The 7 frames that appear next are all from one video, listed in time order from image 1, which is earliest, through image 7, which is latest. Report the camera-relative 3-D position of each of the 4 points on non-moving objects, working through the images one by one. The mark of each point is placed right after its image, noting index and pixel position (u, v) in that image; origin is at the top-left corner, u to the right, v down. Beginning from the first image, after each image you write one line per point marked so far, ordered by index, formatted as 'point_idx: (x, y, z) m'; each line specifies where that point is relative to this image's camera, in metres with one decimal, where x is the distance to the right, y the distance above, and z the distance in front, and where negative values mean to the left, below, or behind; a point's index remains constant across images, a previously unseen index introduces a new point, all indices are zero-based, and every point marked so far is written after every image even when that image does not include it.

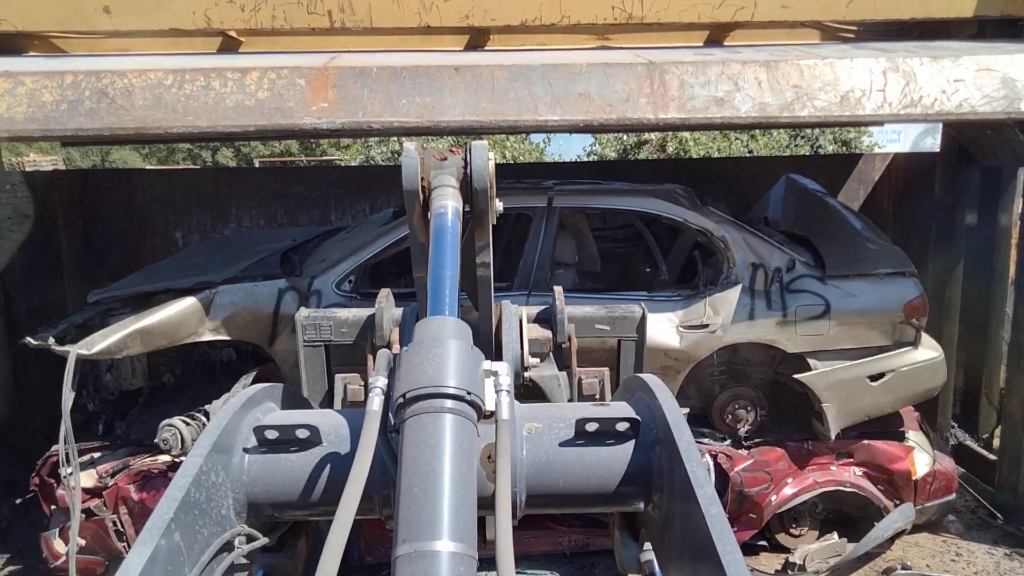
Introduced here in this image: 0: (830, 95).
0: (+1.2, +0.7, +2.8) m
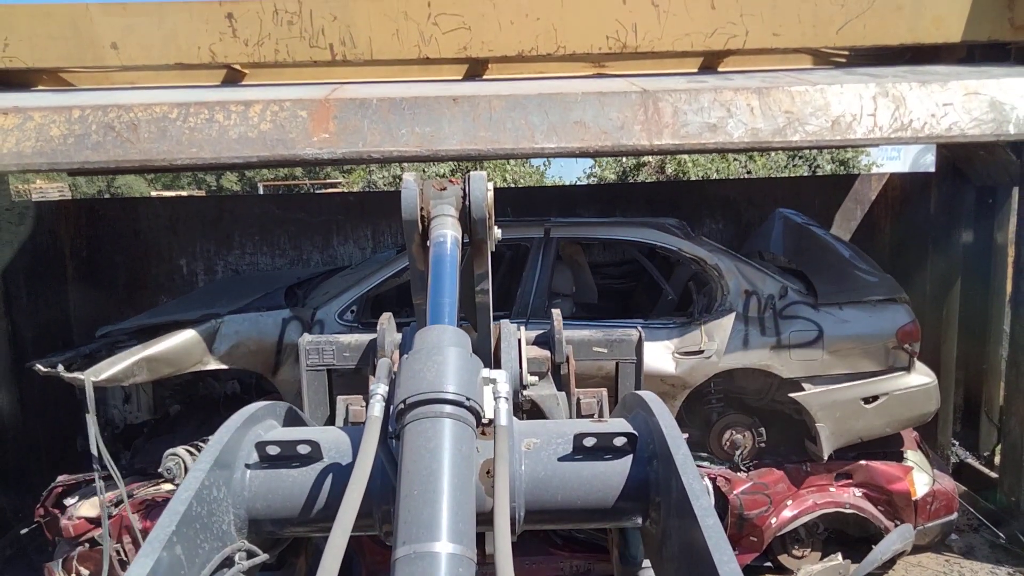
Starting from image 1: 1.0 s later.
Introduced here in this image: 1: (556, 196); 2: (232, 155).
0: (+1.2, +0.6, +2.8) m
1: (+0.3, +0.6, +5.0) m
2: (-1.0, +0.5, +2.7) m
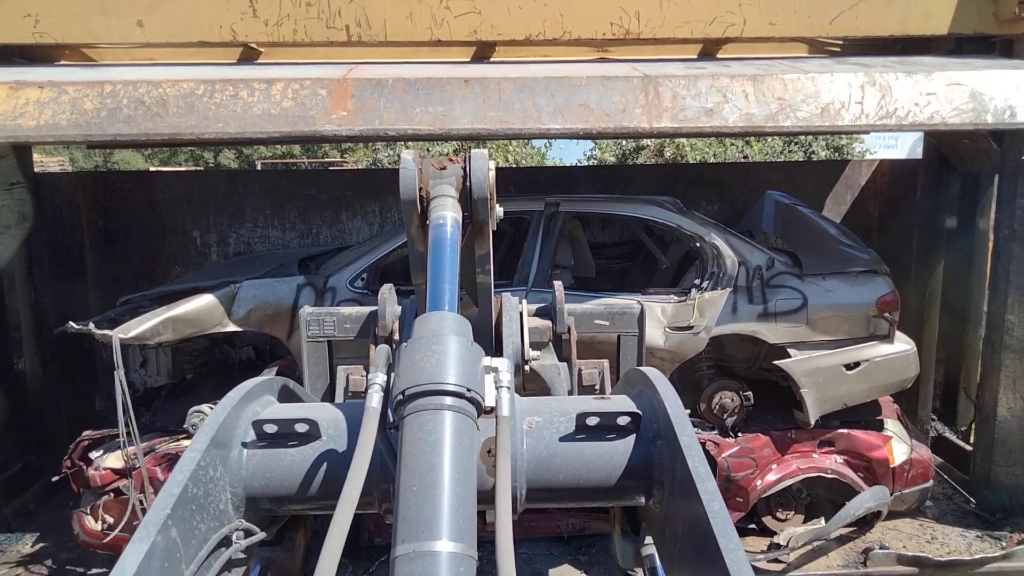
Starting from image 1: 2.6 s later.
0: (+1.2, +0.7, +3.0) m
1: (+0.3, +0.8, +5.1) m
2: (-1.0, +0.6, +2.9) m
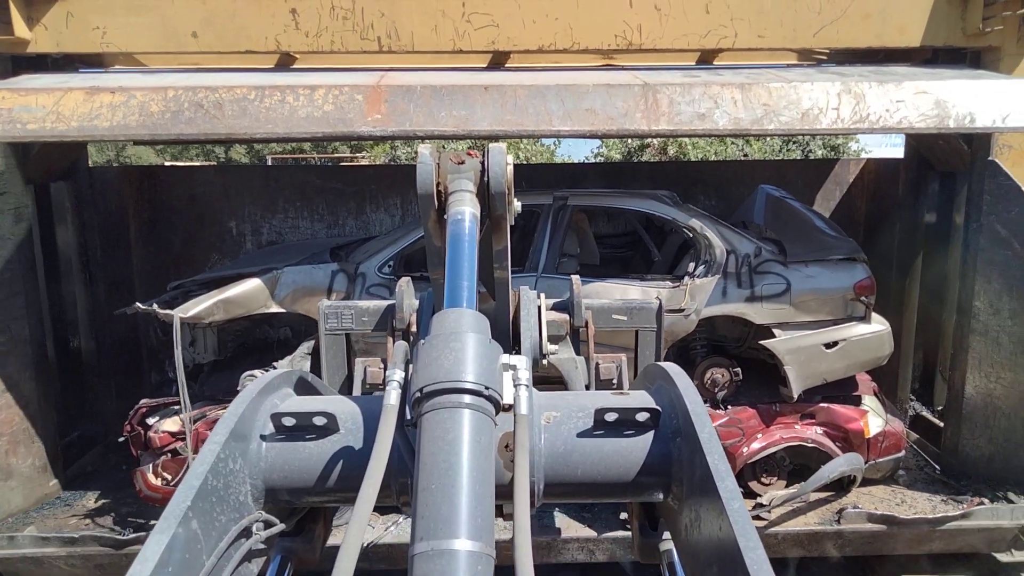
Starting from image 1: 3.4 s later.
0: (+1.3, +0.8, +3.4) m
1: (+0.4, +0.8, +5.5) m
2: (-0.9, +0.7, +3.3) m
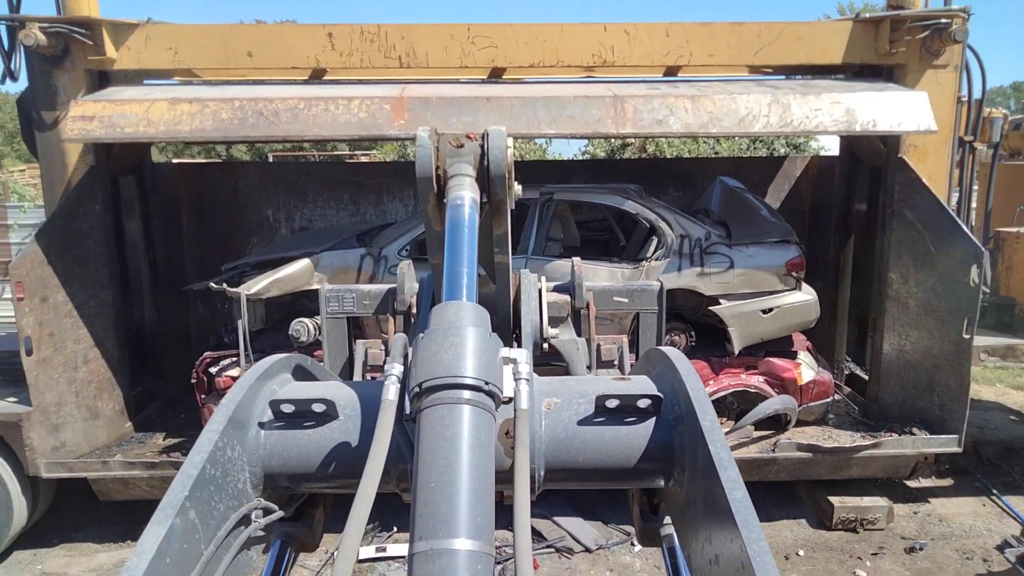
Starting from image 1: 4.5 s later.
0: (+1.2, +1.0, +4.2) m
1: (+0.4, +1.0, +6.4) m
2: (-0.9, +0.9, +4.1) m
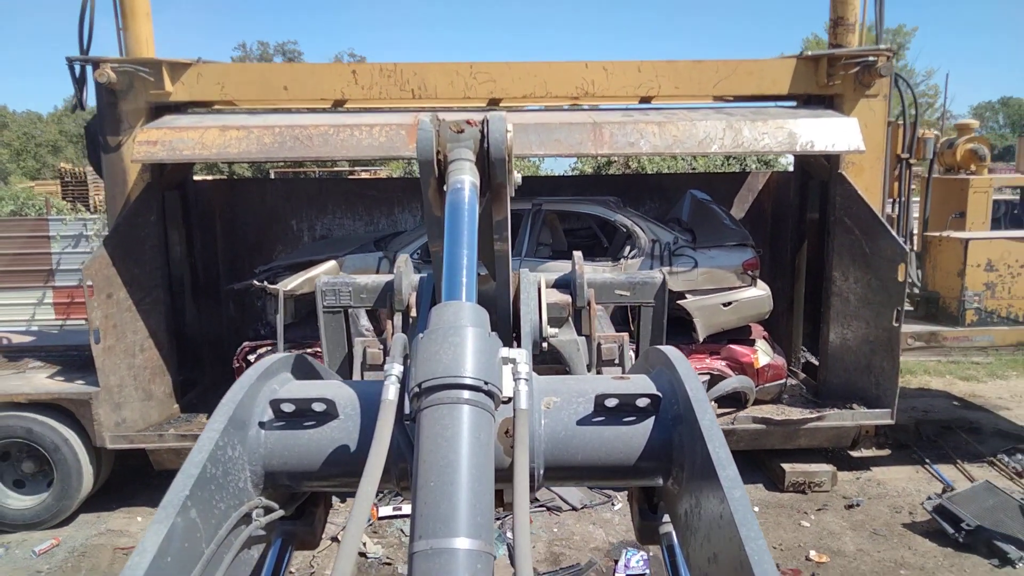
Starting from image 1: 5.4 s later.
0: (+1.2, +1.0, +5.0) m
1: (+0.3, +1.0, +7.2) m
2: (-1.0, +0.9, +4.9) m
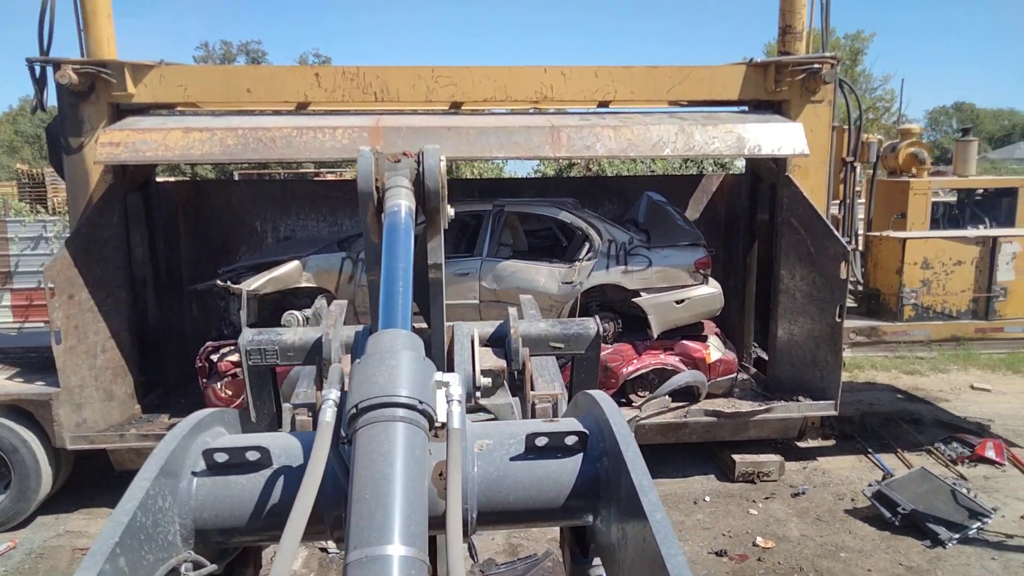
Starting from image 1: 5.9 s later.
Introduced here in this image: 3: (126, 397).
0: (+0.9, +1.0, +5.2) m
1: (0.0, +1.0, +7.3) m
2: (-1.2, +0.9, +5.0) m
3: (-2.9, -0.8, +5.7) m
